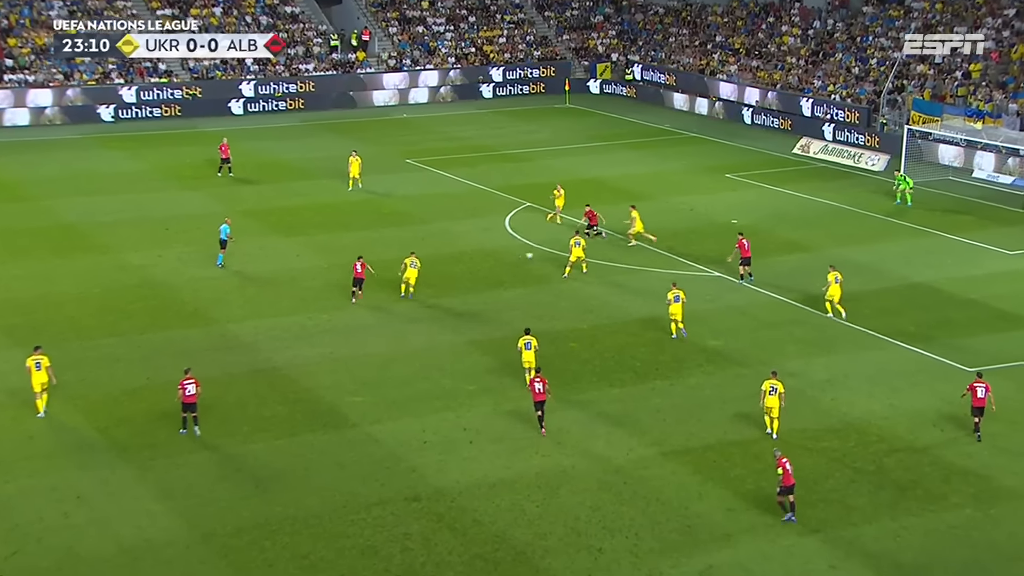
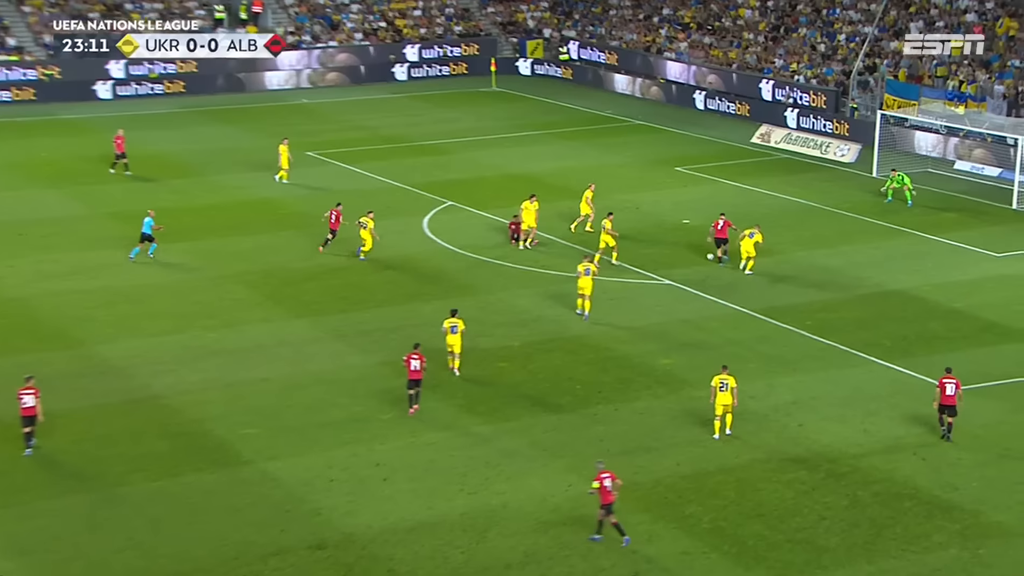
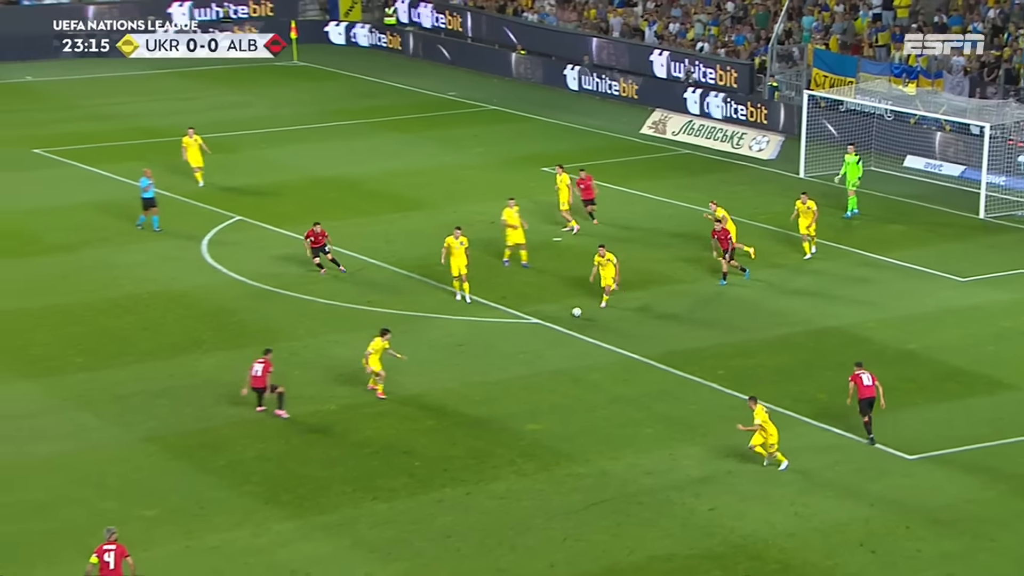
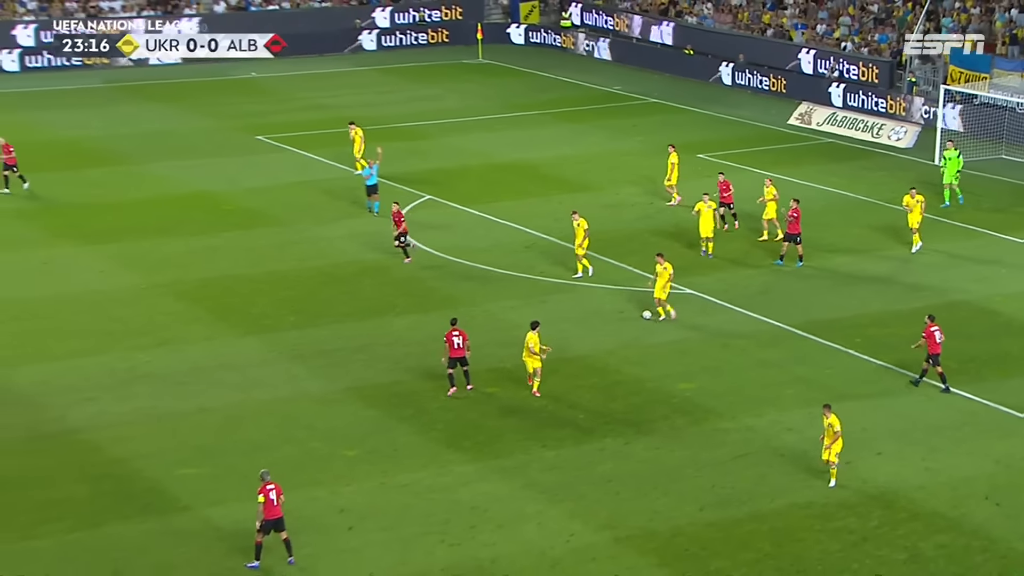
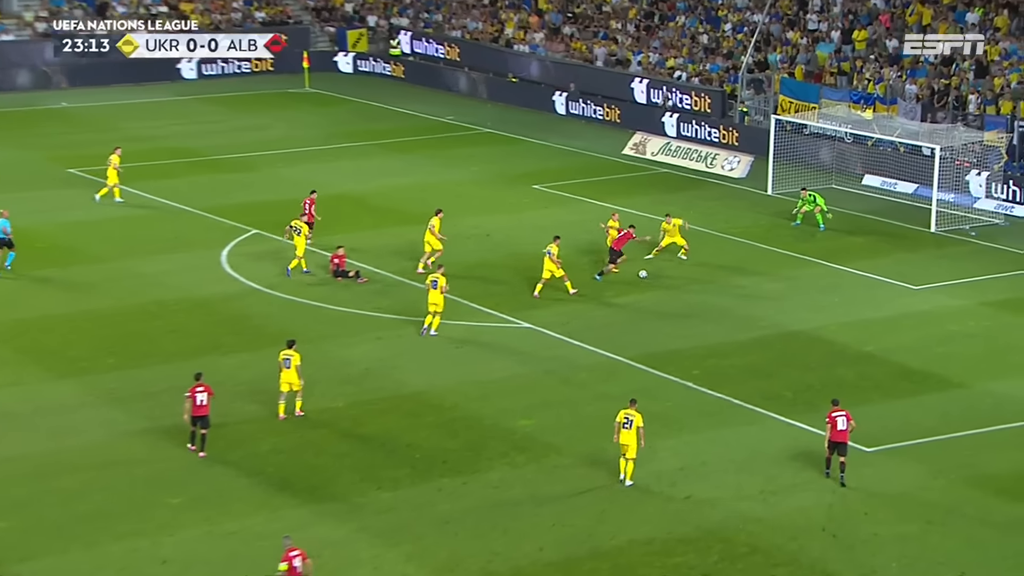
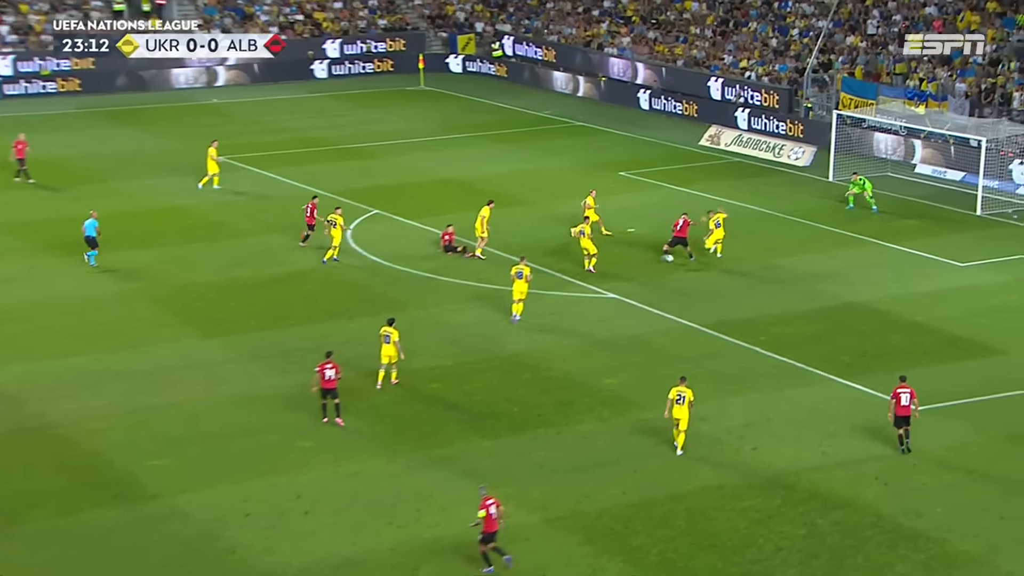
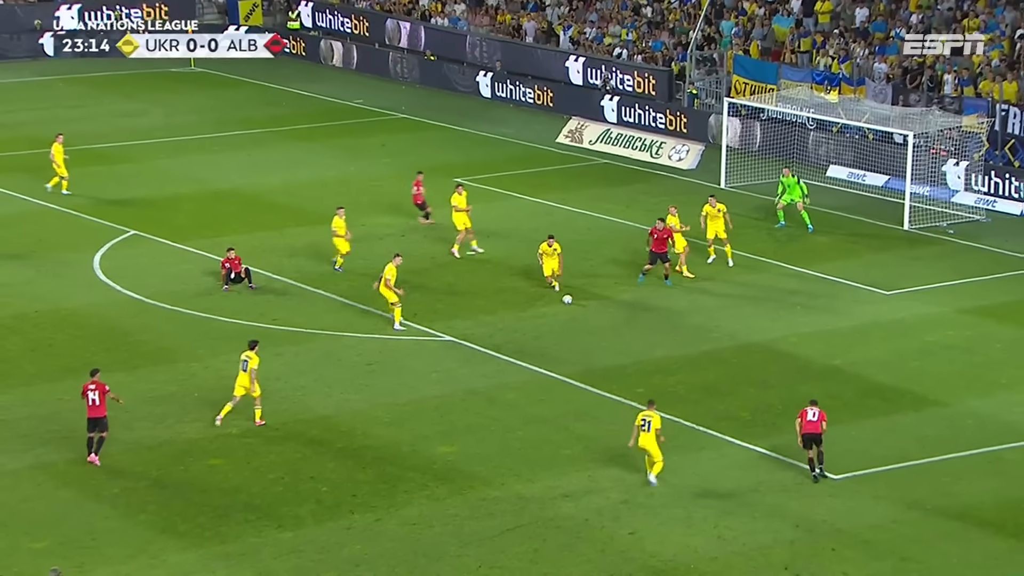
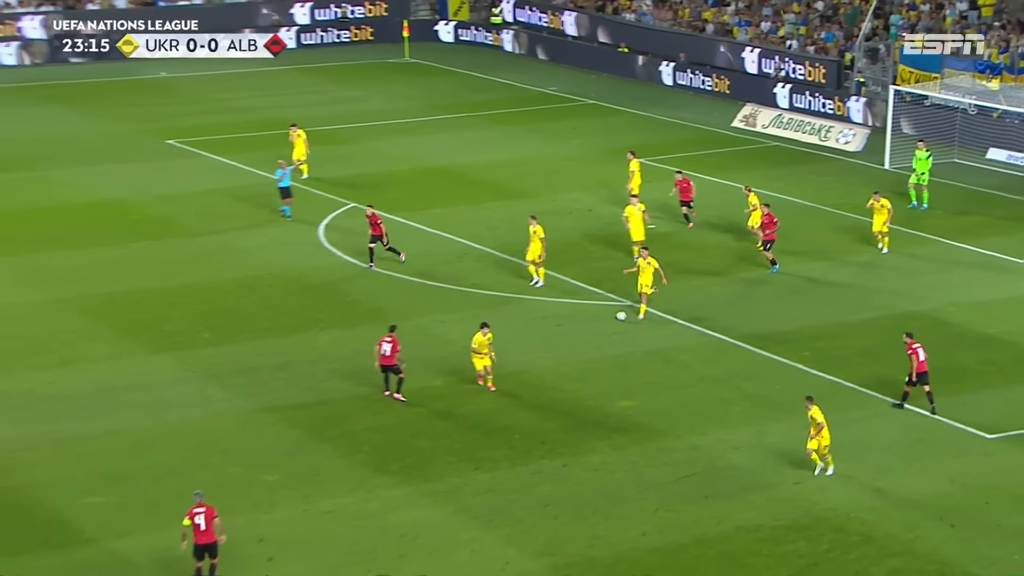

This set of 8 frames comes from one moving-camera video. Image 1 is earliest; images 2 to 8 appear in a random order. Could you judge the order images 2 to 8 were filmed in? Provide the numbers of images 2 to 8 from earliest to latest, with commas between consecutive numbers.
2, 6, 5, 7, 3, 8, 4
